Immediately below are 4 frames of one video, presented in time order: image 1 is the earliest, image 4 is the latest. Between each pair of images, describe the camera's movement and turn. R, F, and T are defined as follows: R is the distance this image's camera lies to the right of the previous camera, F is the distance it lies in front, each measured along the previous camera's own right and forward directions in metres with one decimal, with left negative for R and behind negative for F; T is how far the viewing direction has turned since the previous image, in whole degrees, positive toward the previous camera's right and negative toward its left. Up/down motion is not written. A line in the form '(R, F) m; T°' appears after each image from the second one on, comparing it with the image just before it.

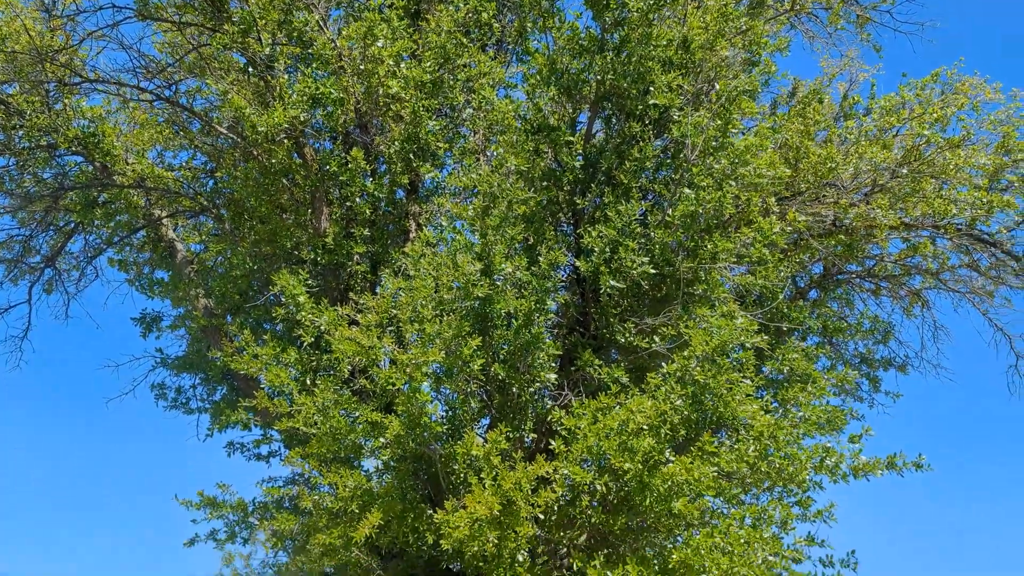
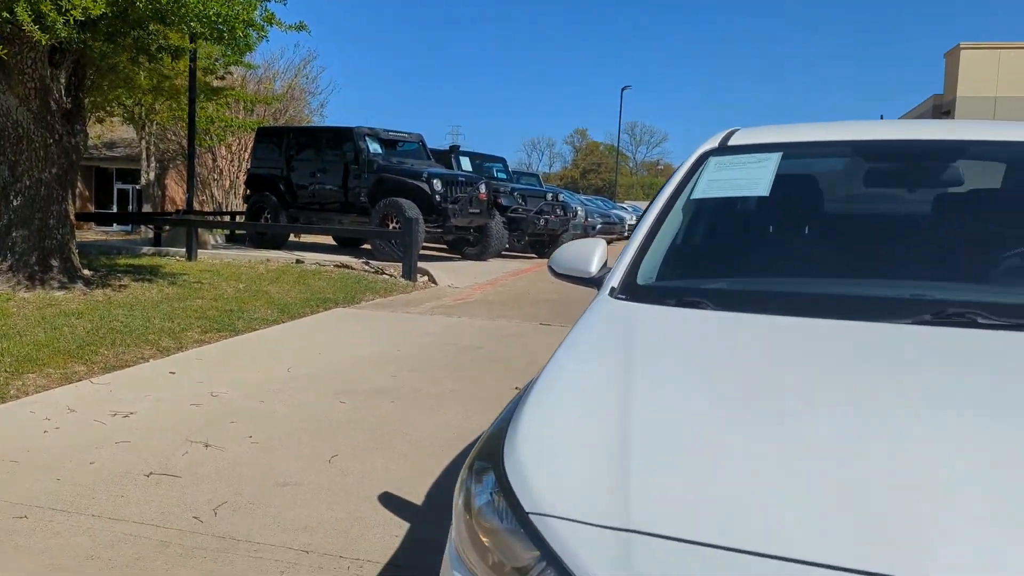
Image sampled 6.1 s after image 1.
(+1.1, -3.3) m; +29°
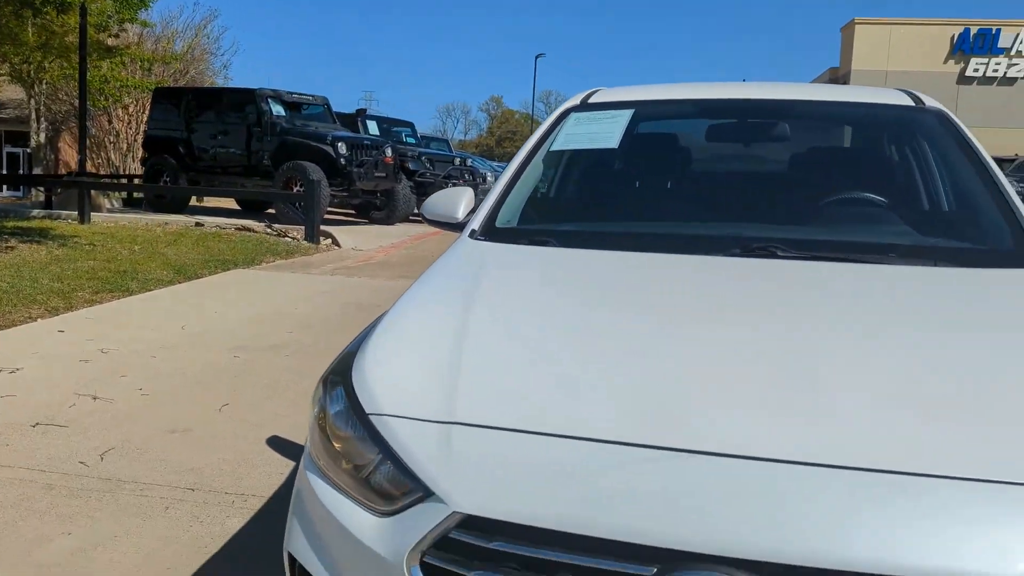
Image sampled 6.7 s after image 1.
(+0.2, -0.3) m; +6°
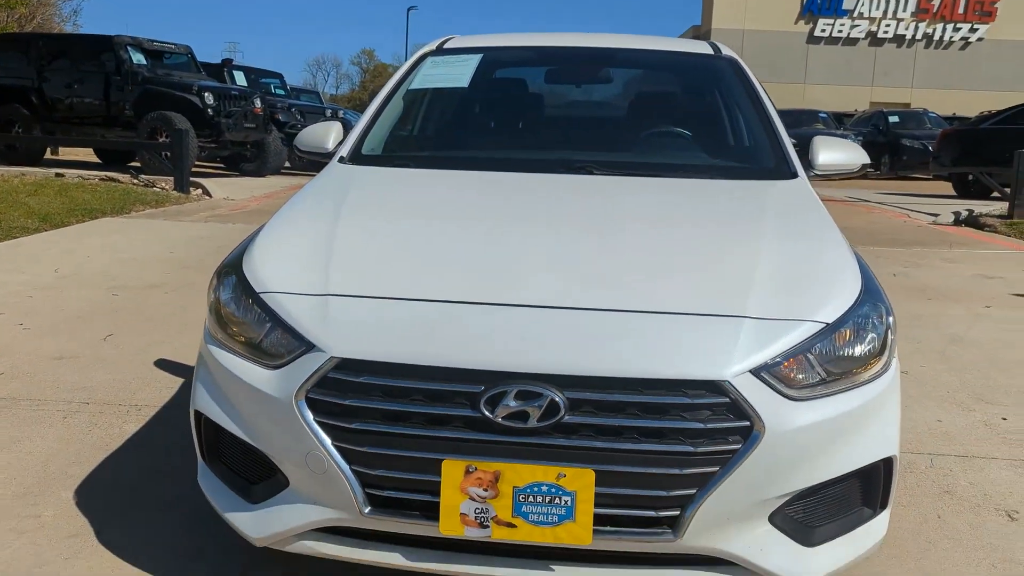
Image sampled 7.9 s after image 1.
(0.0, -0.6) m; +8°
